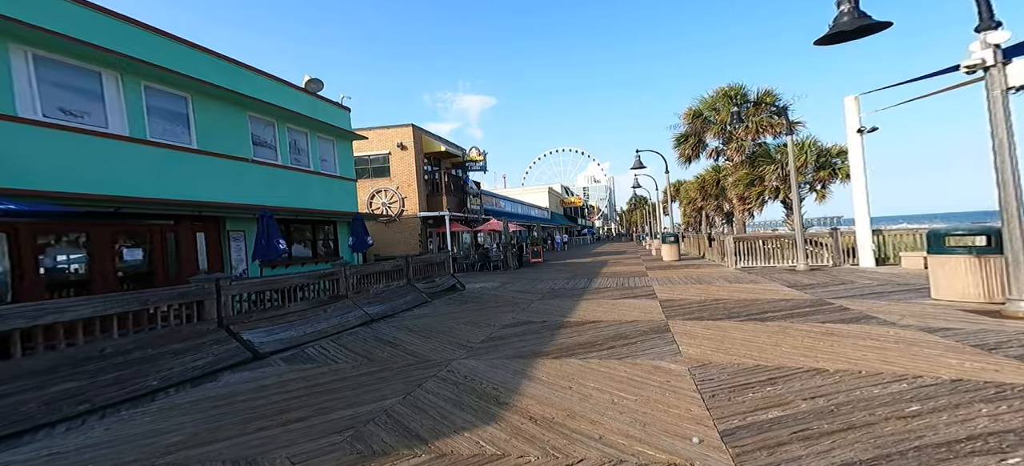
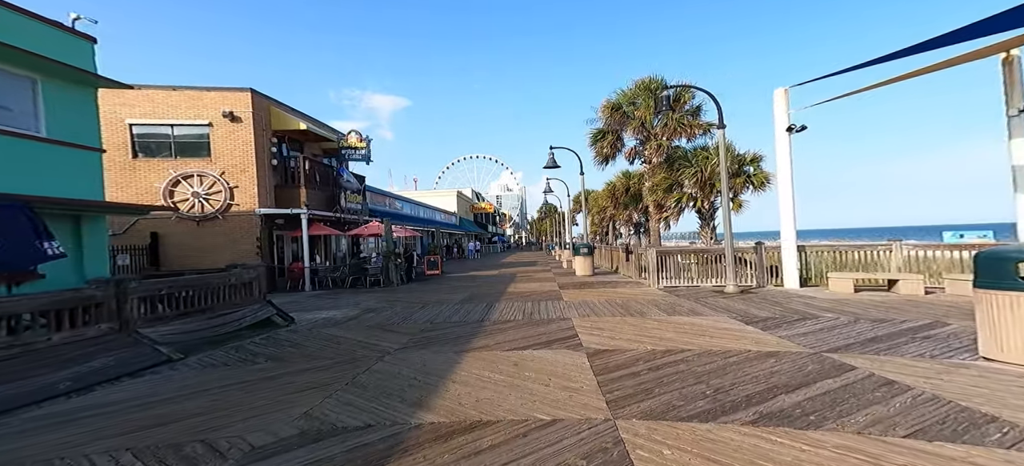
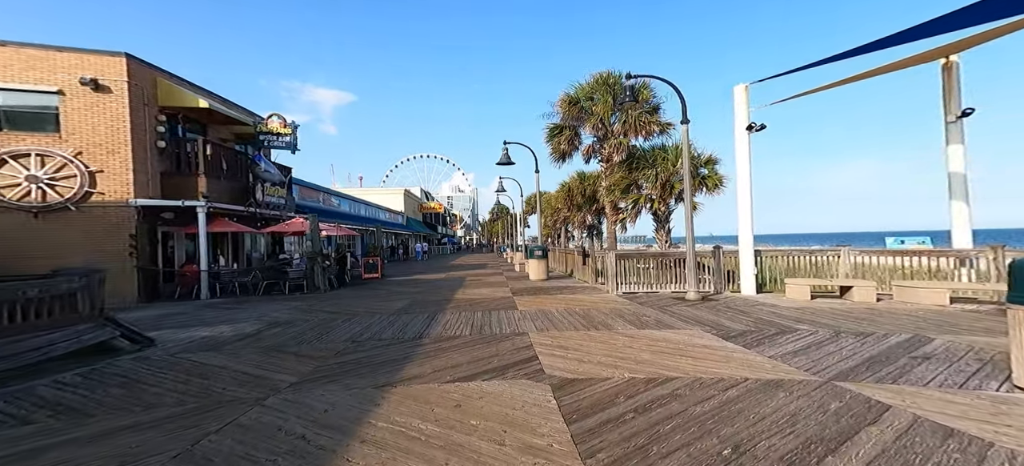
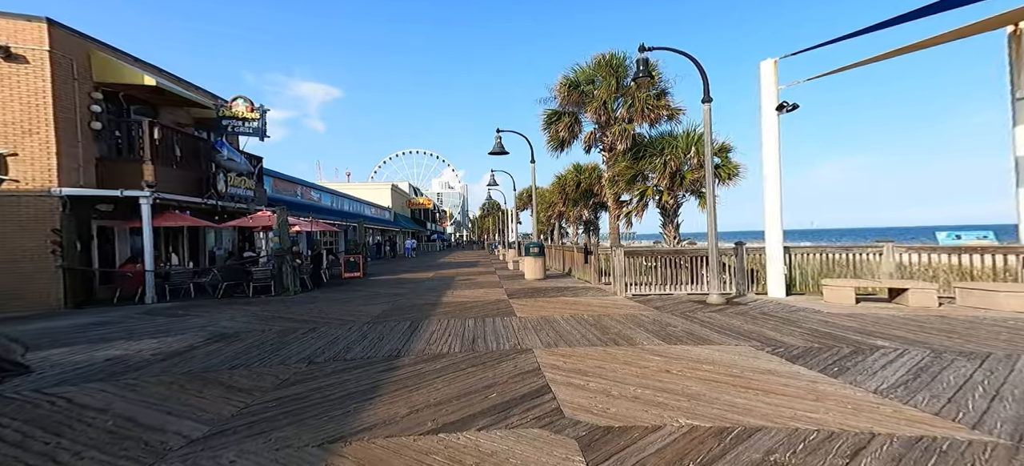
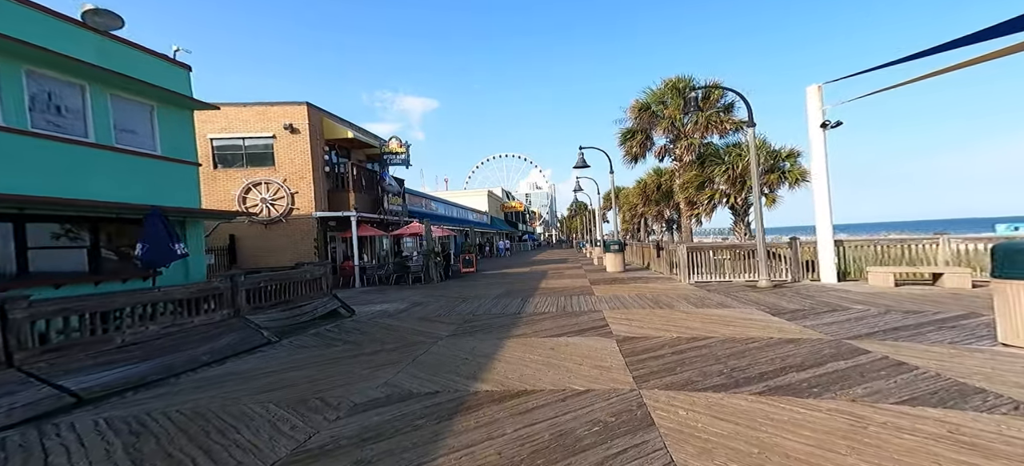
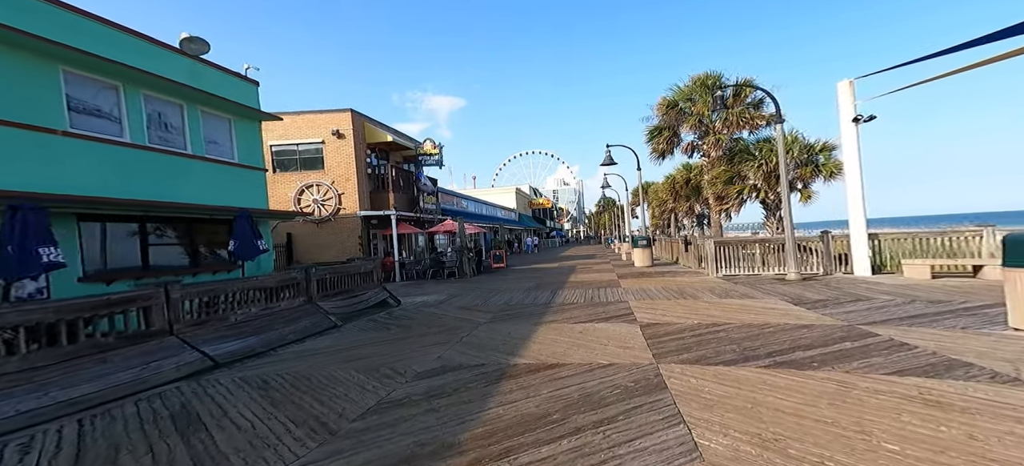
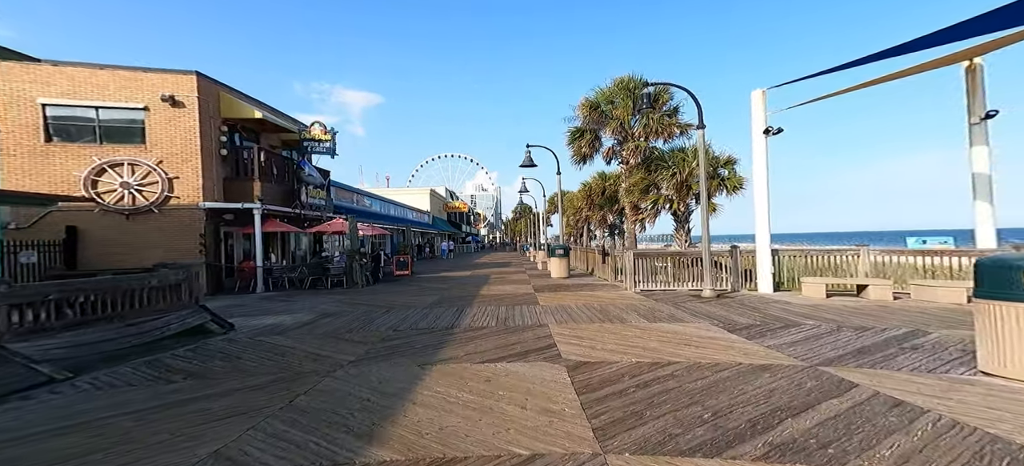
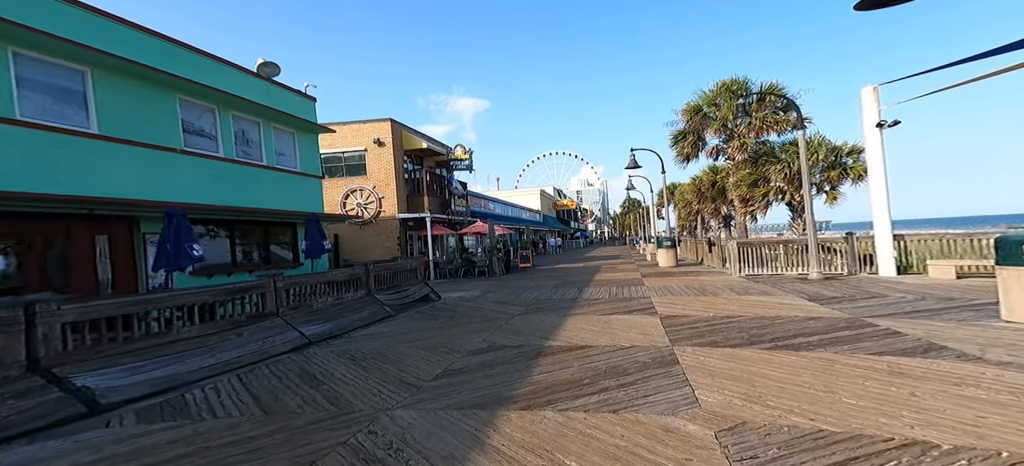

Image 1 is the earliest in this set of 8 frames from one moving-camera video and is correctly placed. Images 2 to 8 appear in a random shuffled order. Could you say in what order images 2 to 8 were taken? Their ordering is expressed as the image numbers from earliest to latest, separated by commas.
8, 6, 5, 2, 7, 3, 4
